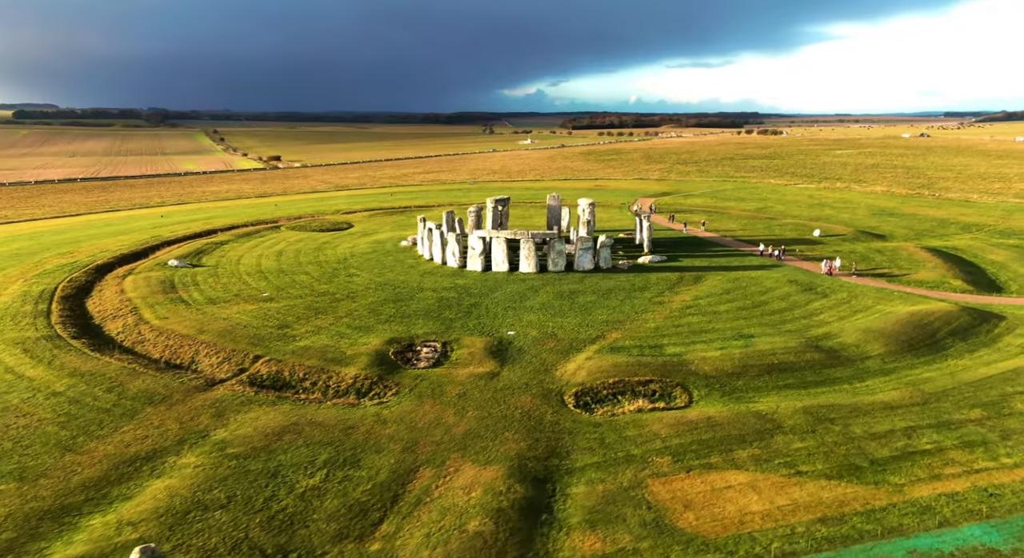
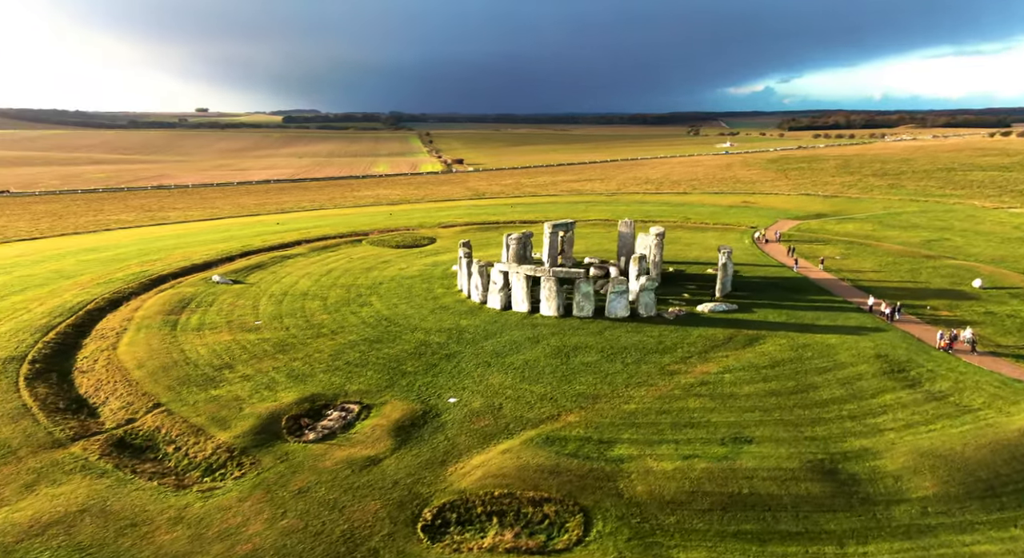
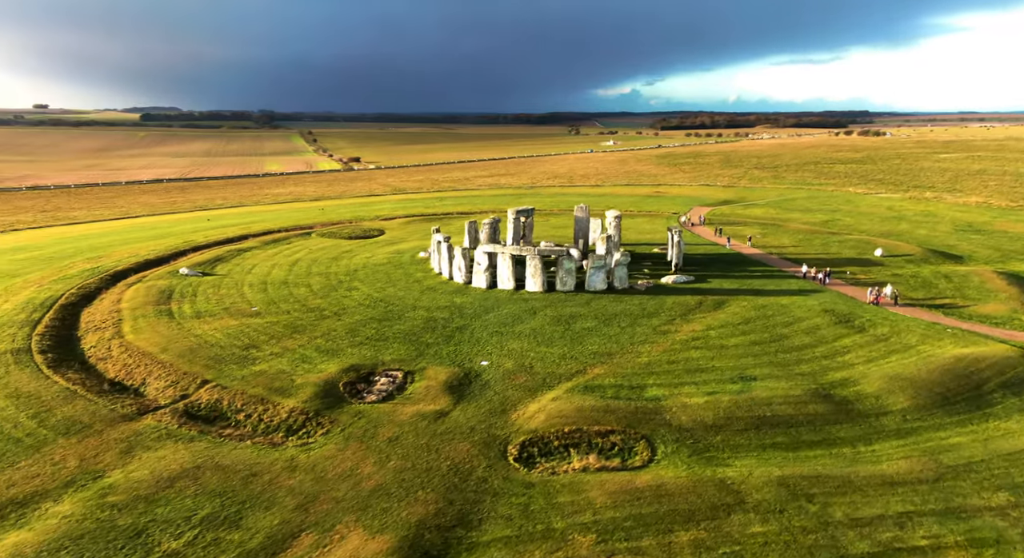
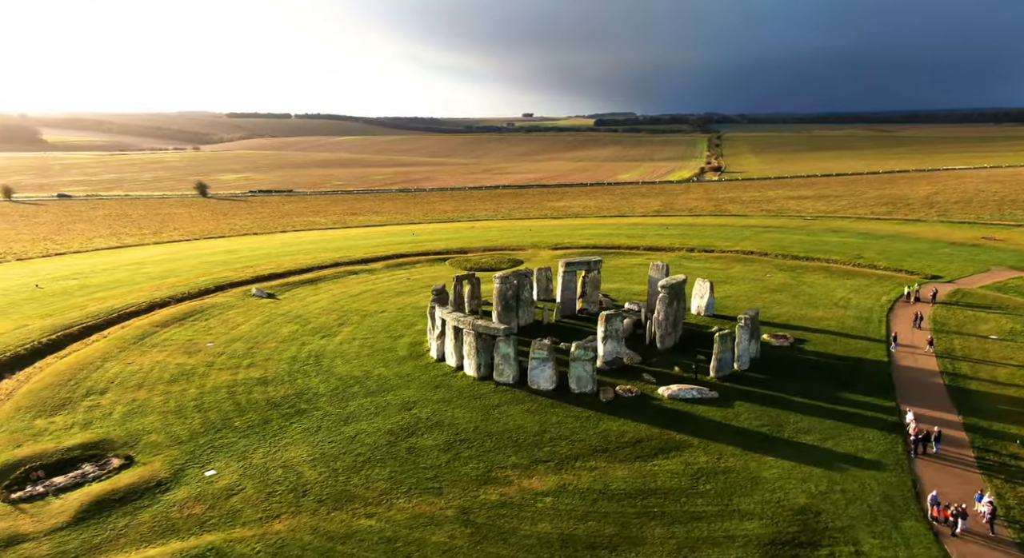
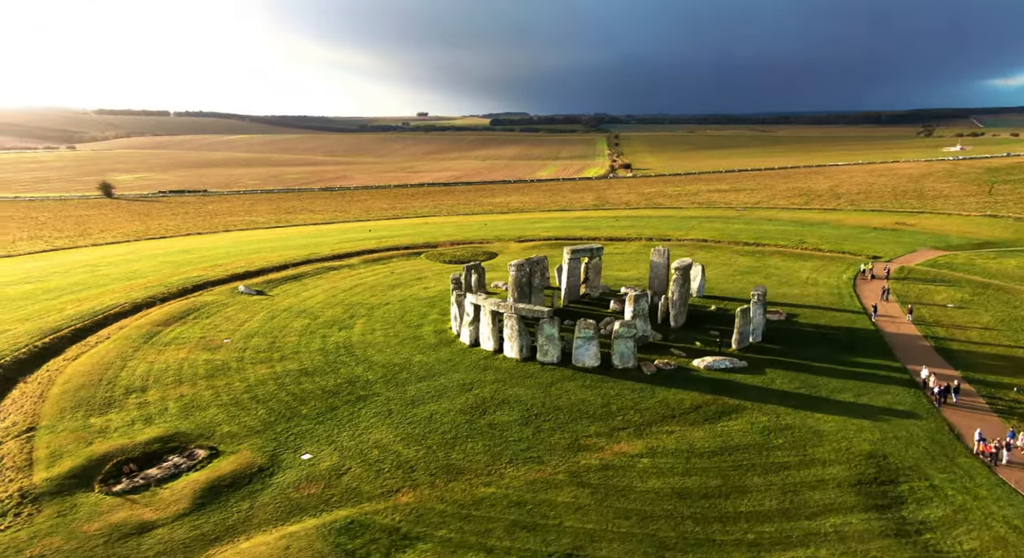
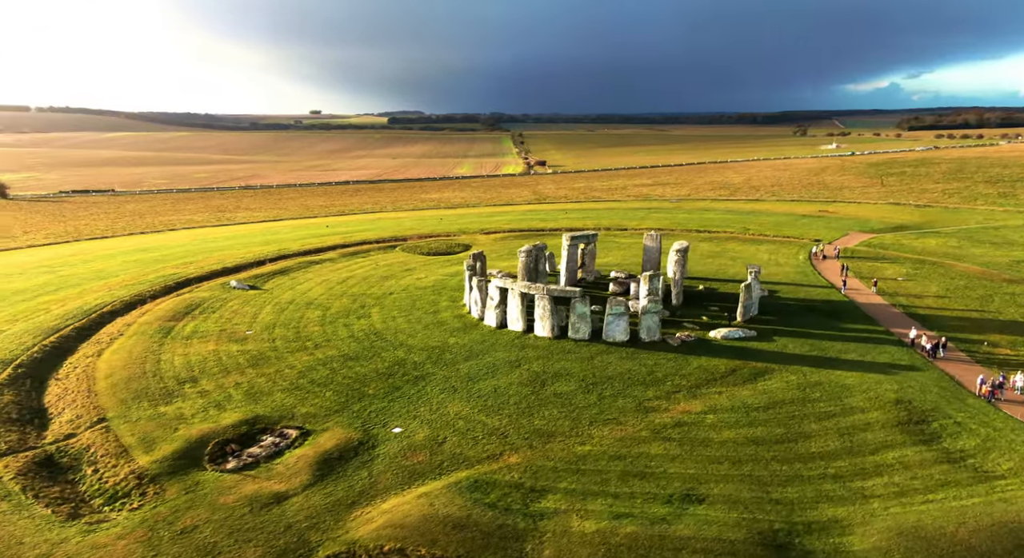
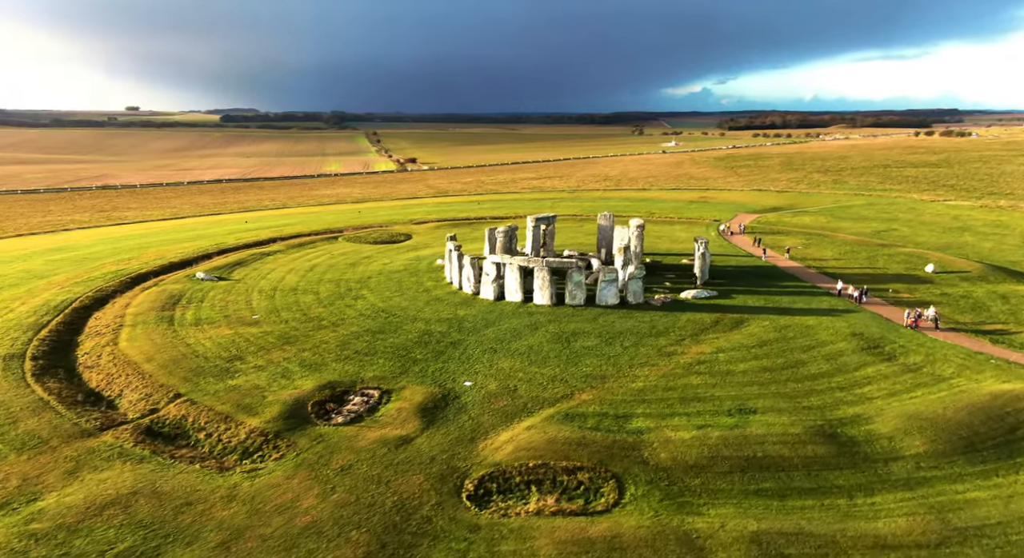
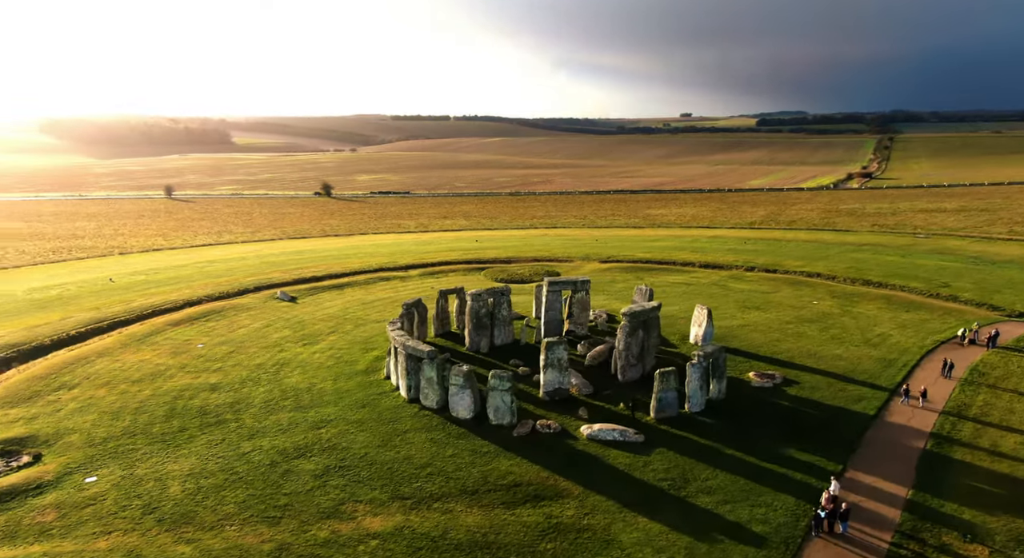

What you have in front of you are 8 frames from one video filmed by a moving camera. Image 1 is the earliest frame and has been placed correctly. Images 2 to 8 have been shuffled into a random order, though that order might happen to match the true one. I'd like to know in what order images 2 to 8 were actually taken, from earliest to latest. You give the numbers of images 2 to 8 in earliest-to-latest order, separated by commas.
3, 7, 2, 6, 5, 4, 8
